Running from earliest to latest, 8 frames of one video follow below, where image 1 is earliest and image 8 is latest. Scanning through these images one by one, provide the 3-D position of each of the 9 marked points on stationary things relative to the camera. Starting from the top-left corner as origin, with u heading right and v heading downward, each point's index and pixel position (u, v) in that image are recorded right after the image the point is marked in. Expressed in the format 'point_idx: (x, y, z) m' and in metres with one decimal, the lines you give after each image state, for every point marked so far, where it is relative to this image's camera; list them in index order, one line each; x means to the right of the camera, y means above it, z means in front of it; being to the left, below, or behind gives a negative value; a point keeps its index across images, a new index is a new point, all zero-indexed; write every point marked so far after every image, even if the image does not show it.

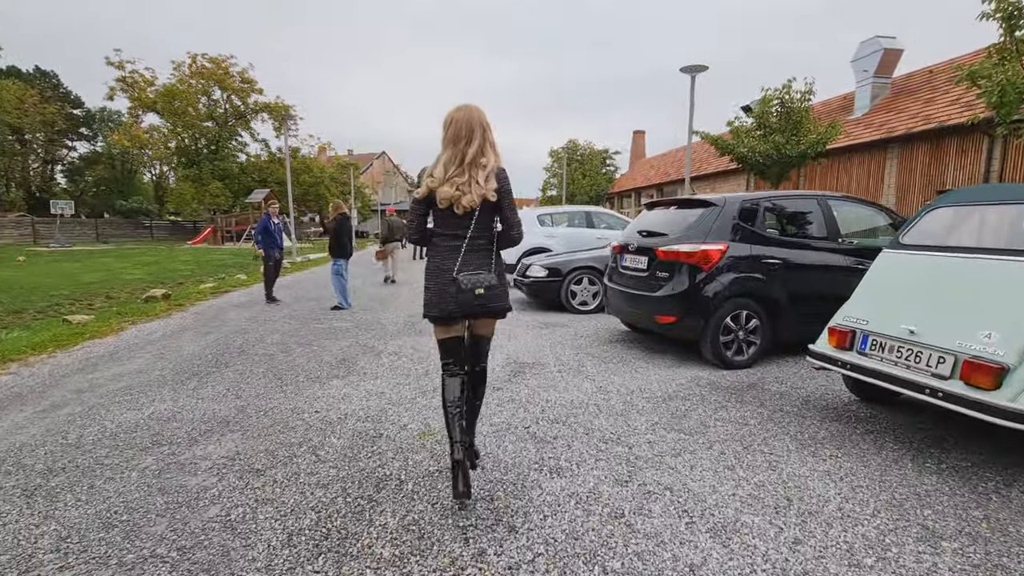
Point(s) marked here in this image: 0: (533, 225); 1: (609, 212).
0: (+0.4, +1.2, +9.7) m
1: (+1.9, +1.5, +9.9) m
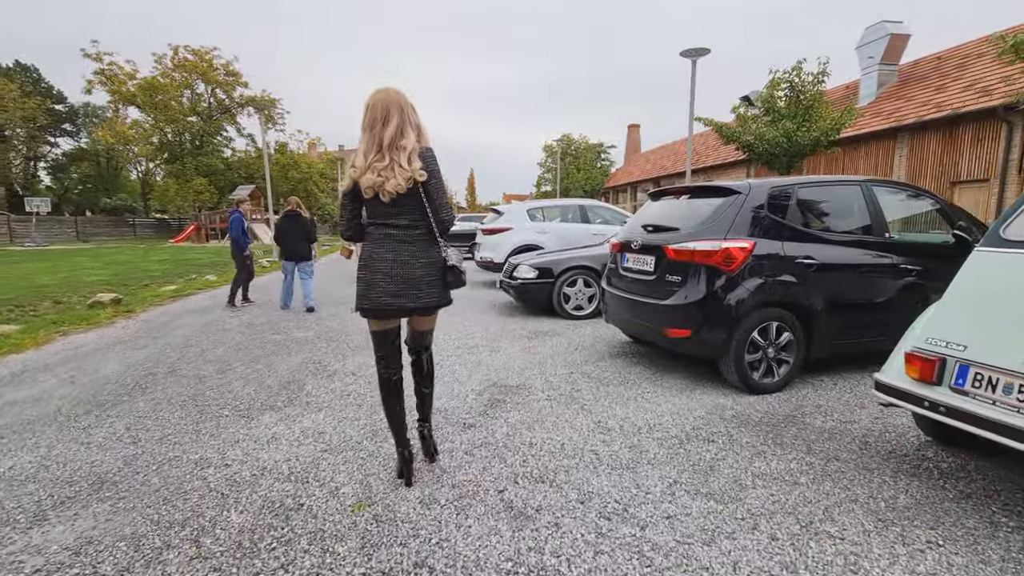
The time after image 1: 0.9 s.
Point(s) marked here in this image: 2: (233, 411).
0: (+0.2, +1.2, +8.9) m
1: (+1.7, +1.5, +9.1) m
2: (-1.9, -0.8, +3.3) m
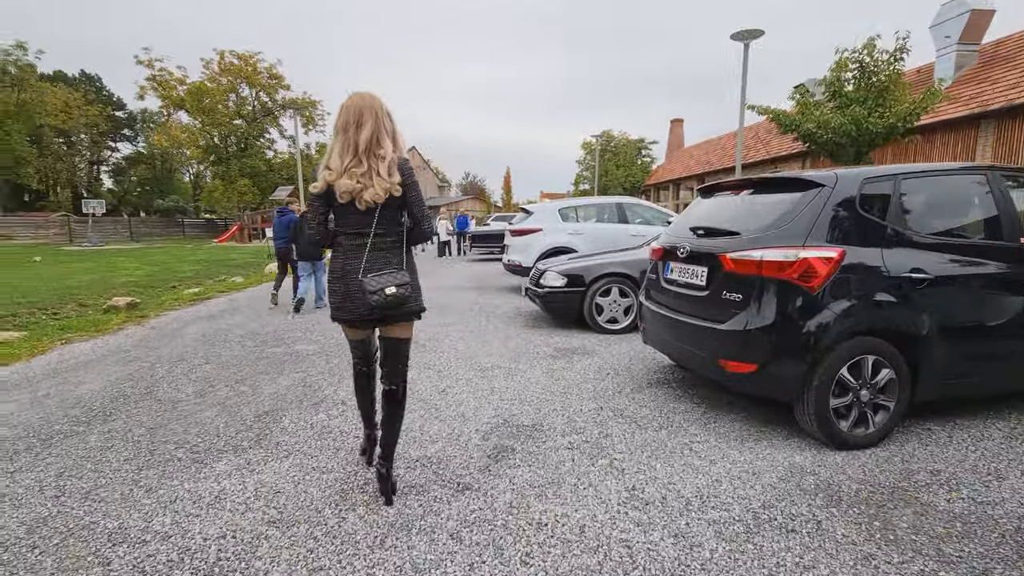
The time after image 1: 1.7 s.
0: (+0.7, +1.1, +8.2) m
1: (+2.2, +1.4, +8.3) m
2: (-1.8, -0.9, +2.8) m
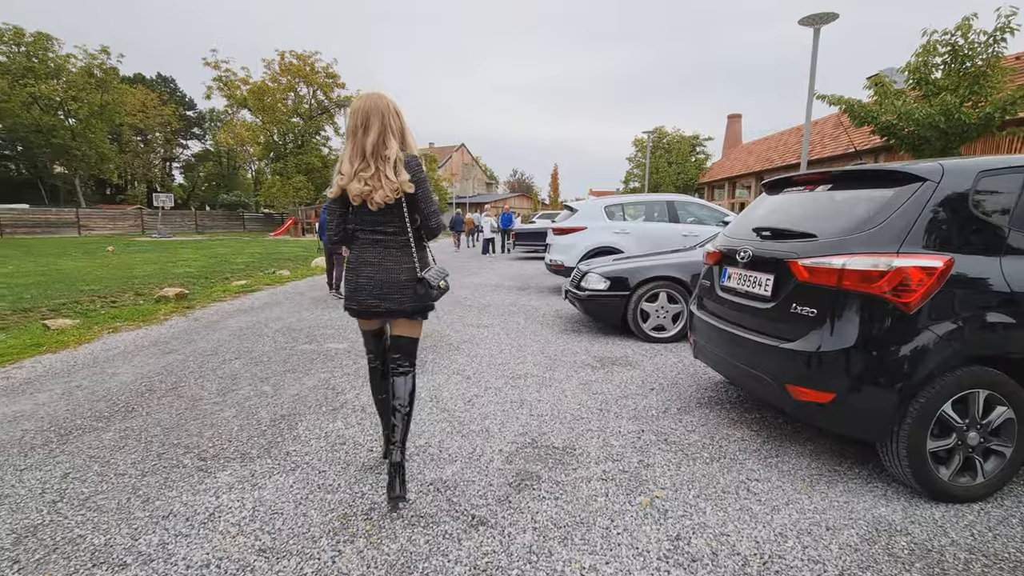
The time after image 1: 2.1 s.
0: (+1.4, +1.1, +7.8) m
1: (+2.9, +1.3, +7.7) m
2: (-1.7, -0.9, +2.6) m
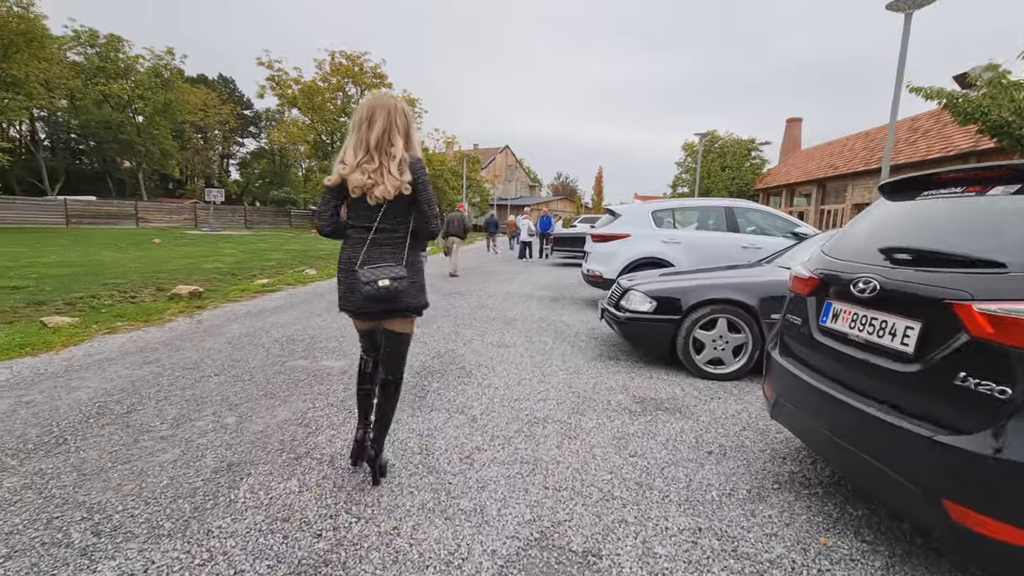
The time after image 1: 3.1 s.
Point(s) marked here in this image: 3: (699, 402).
0: (+1.8, +0.9, +6.8) m
1: (+3.4, +1.1, +6.7) m
2: (-1.7, -1.0, +2.0) m
3: (+1.3, -0.8, +3.4) m
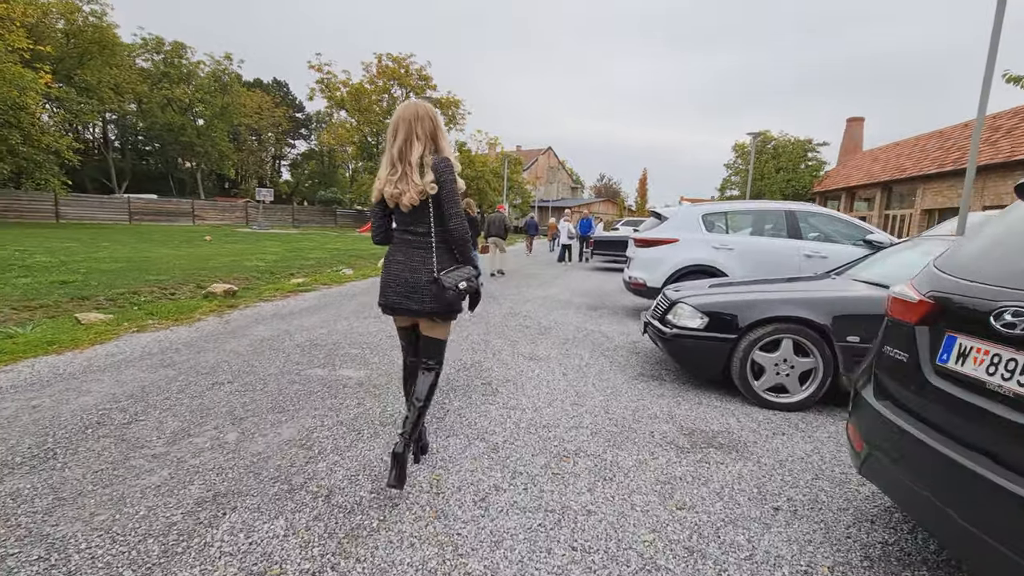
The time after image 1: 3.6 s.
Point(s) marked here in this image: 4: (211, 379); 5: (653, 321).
0: (+2.3, +0.7, +6.3) m
1: (+3.8, +0.9, +6.0) m
2: (-1.6, -1.0, +1.7) m
3: (+1.5, -0.9, +2.9) m
4: (-2.3, -0.7, +3.9) m
5: (+1.2, -0.3, +4.1) m
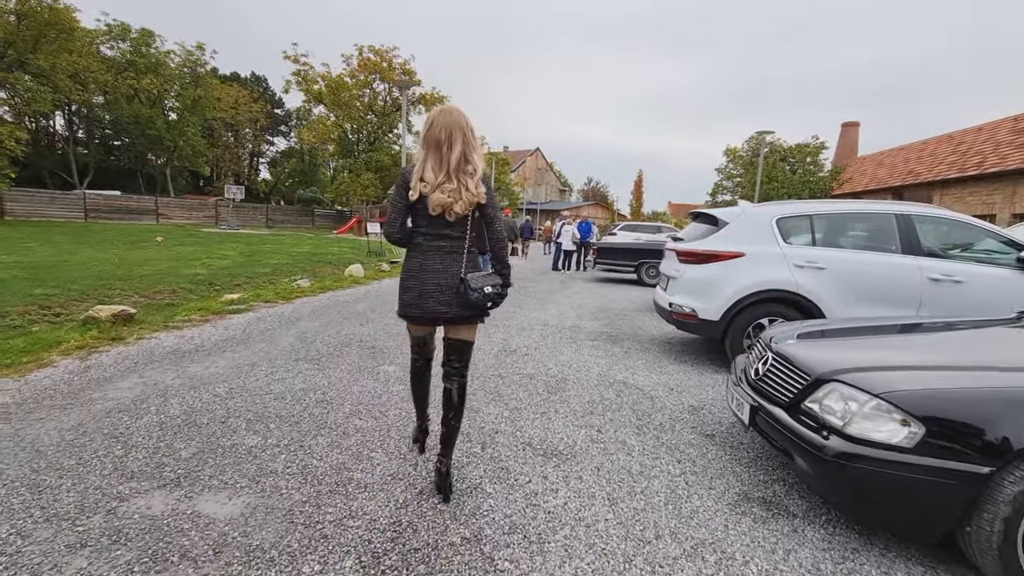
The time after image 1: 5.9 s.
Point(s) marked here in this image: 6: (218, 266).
0: (+2.3, +0.4, +4.5) m
1: (+3.8, +0.6, +4.2) m
2: (-1.5, -1.2, -0.2) m
3: (+1.5, -1.2, +1.1) m
4: (-2.3, -1.0, +1.9) m
5: (+1.2, -0.6, +2.3) m
6: (-6.8, +0.5, +11.5) m
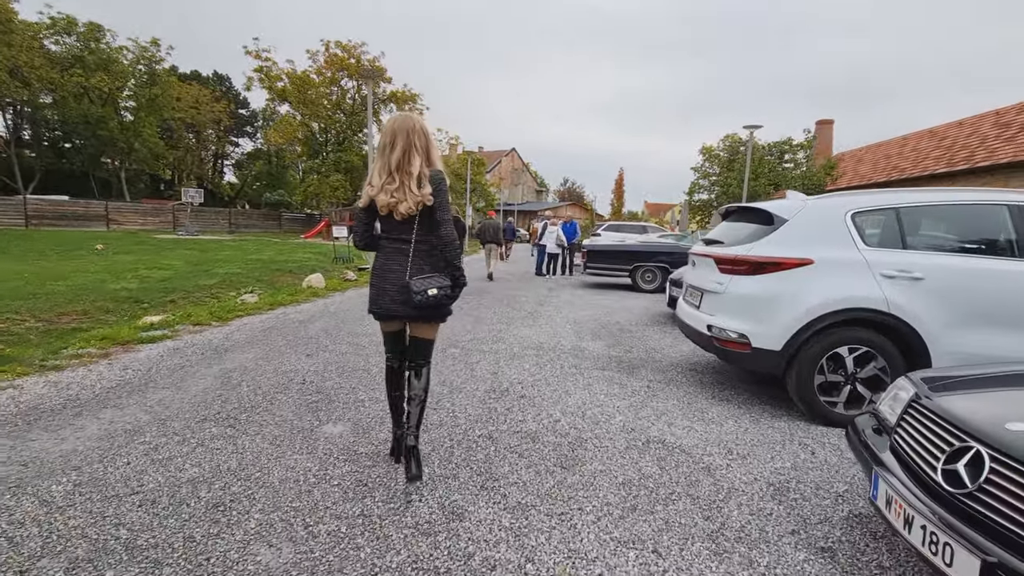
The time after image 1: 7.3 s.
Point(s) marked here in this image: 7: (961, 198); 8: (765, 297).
0: (+2.2, +0.3, +3.4) m
1: (+3.8, +0.5, +3.2) m
2: (-1.3, -1.4, -1.5) m
3: (+1.6, -1.3, 0.0) m
4: (-2.2, -1.1, +0.6) m
5: (+1.3, -0.7, +1.2) m
6: (-7.2, +0.2, +10.0) m
7: (+3.1, +0.6, +3.3) m
8: (+1.8, -0.1, +3.4) m
